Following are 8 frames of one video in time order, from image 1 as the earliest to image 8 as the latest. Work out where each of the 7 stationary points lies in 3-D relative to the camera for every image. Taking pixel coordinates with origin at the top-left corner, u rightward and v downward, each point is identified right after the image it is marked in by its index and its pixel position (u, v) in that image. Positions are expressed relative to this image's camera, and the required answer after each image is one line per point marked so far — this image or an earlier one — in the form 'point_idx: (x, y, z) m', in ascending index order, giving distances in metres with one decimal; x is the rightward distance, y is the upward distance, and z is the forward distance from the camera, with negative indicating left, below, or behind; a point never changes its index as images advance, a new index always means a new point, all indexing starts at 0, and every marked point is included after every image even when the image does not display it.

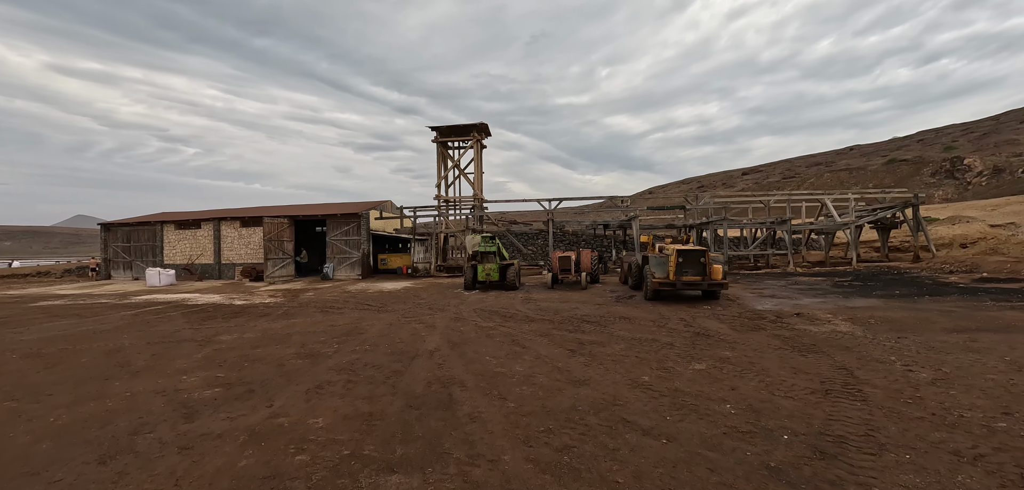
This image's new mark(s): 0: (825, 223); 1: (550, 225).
0: (+7.7, +0.5, +12.2) m
1: (+1.1, +0.6, +13.7) m
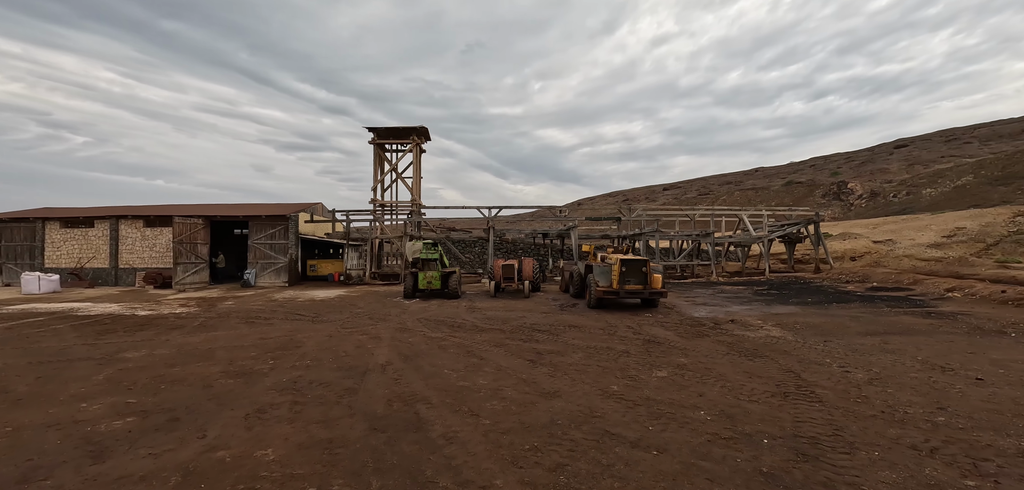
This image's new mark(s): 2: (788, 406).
0: (+6.2, +0.2, +13.4) m
1: (-0.5, +0.4, +13.7) m
2: (+2.8, -1.6, +5.2) m
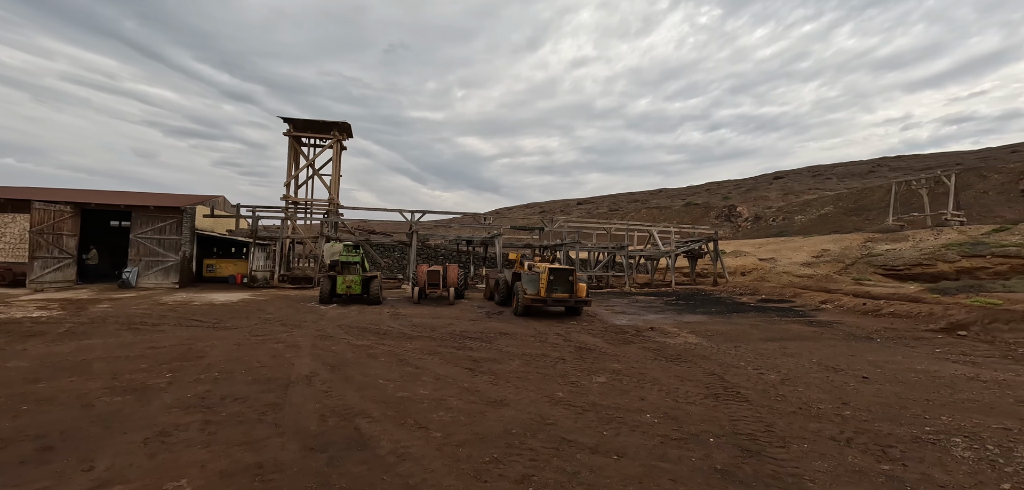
0: (+4.0, -0.2, +14.5) m
1: (-2.6, +0.3, +13.4) m
2: (+2.4, -1.8, +5.7) m
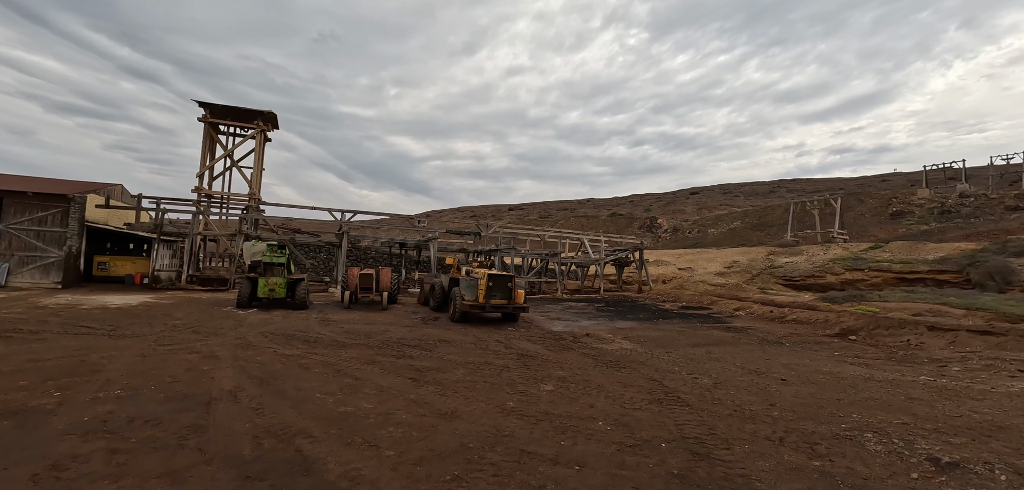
0: (+2.1, -0.4, +15.0) m
1: (-4.2, +0.2, +12.8) m
2: (+1.8, -2.0, +6.0) m
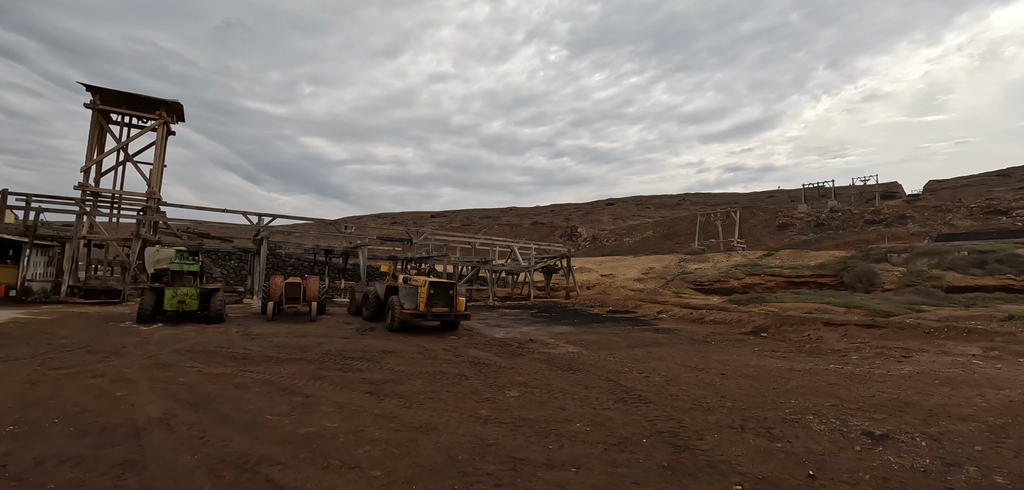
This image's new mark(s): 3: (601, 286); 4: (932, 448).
0: (0.0, -0.6, +15.2) m
1: (-5.8, +0.1, +11.9) m
2: (+1.5, -2.0, +6.4) m
3: (+2.9, -1.3, +16.4) m
4: (+4.1, -2.0, +4.9) m
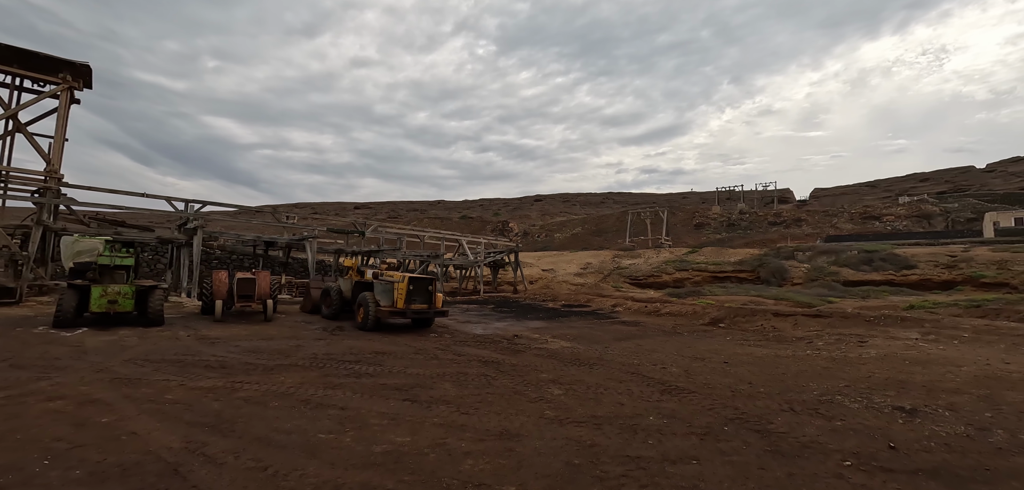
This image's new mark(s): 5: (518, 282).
0: (-1.4, -0.5, +14.8) m
1: (-6.2, +0.2, +10.1) m
2: (+2.2, -2.0, +6.6) m
3: (+1.1, -1.2, +16.6) m
4: (+5.1, -2.0, +5.8) m
5: (+0.3, -1.2, +17.2) m
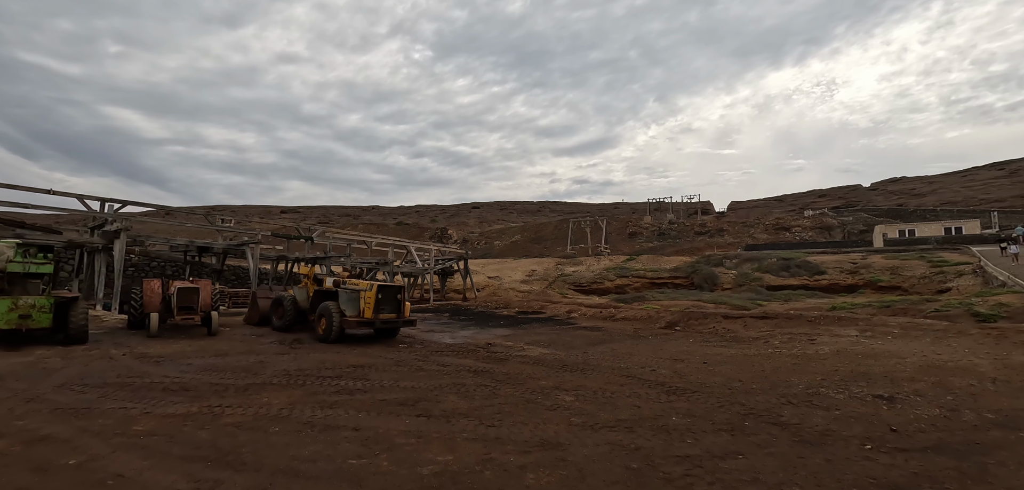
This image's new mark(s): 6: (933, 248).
0: (-2.7, -0.6, +14.2) m
1: (-6.5, +0.2, +8.8) m
2: (+2.4, -2.0, +6.8) m
3: (-0.6, -1.4, +16.5) m
4: (+5.3, -2.0, +6.6) m
5: (-1.5, -1.5, +16.9) m
6: (+15.6, -0.1, +18.9) m
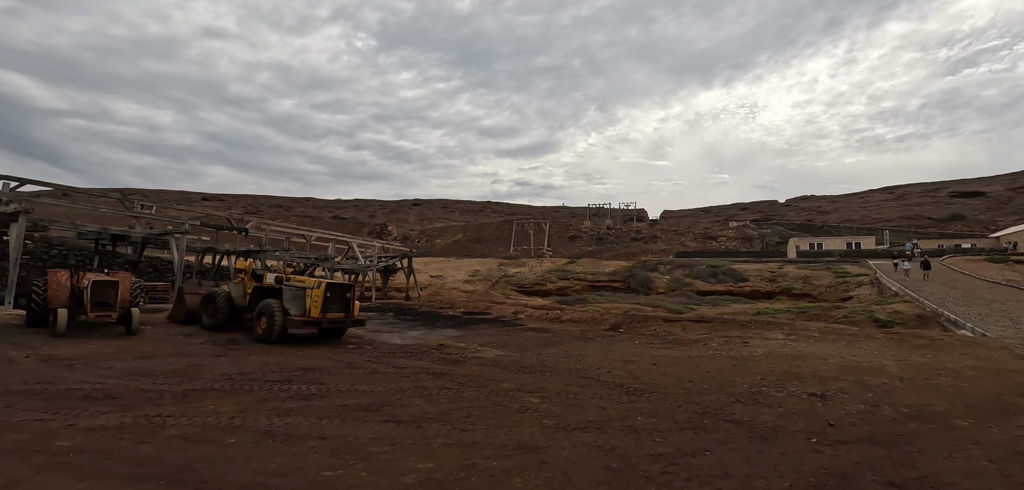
0: (-4.1, -0.5, +13.6) m
1: (-7.1, +0.4, +7.7) m
2: (+1.9, -2.1, +7.0) m
3: (-2.4, -1.4, +16.1) m
4: (+4.9, -2.2, +7.2) m
5: (-3.3, -1.4, +16.4) m
6: (+13.4, -0.6, +20.9) m
